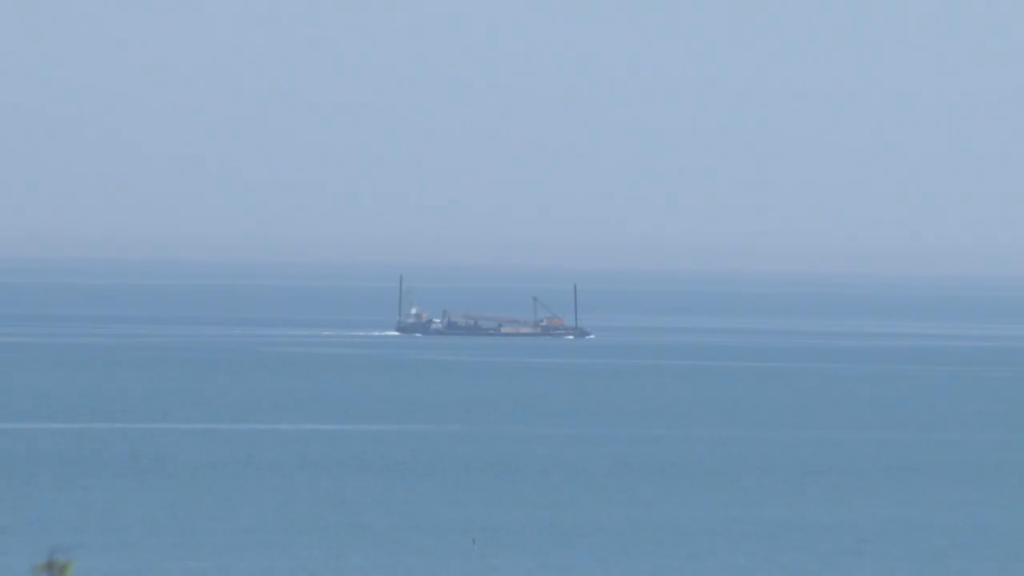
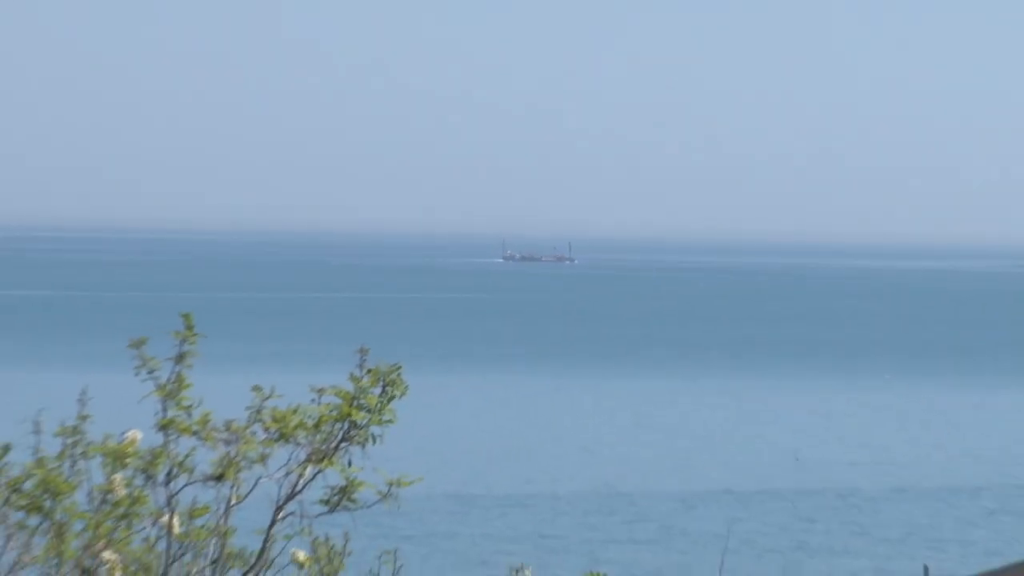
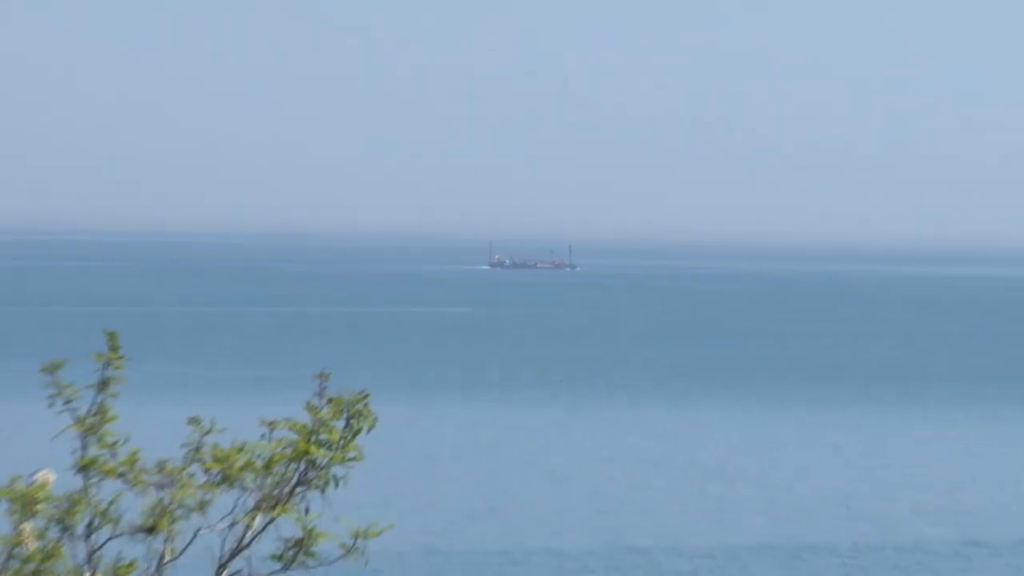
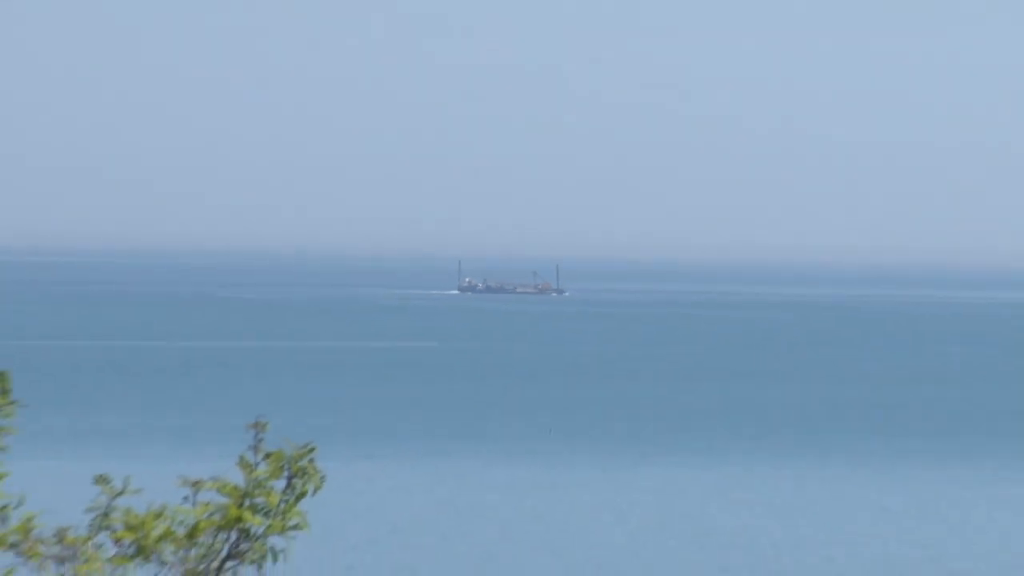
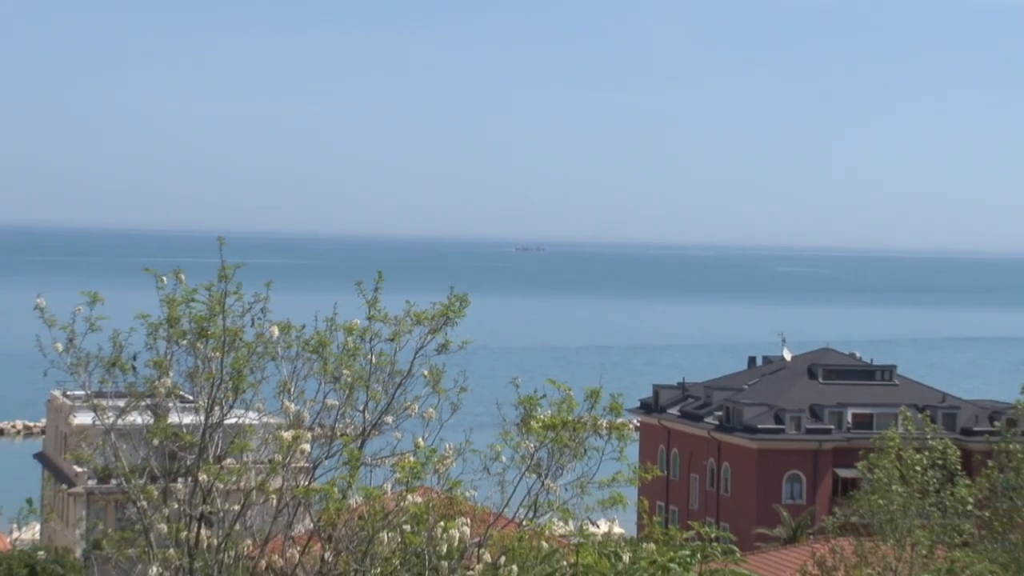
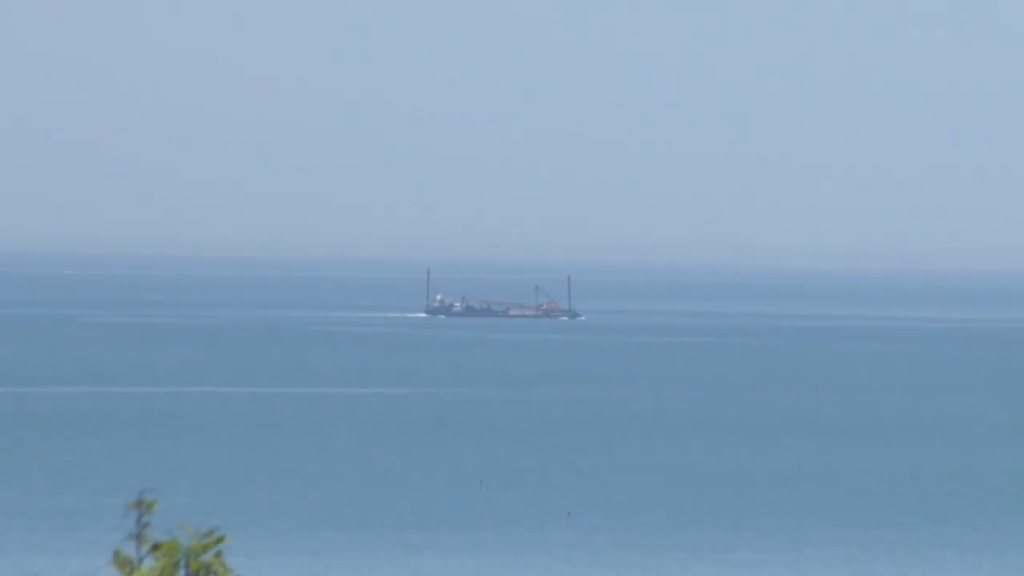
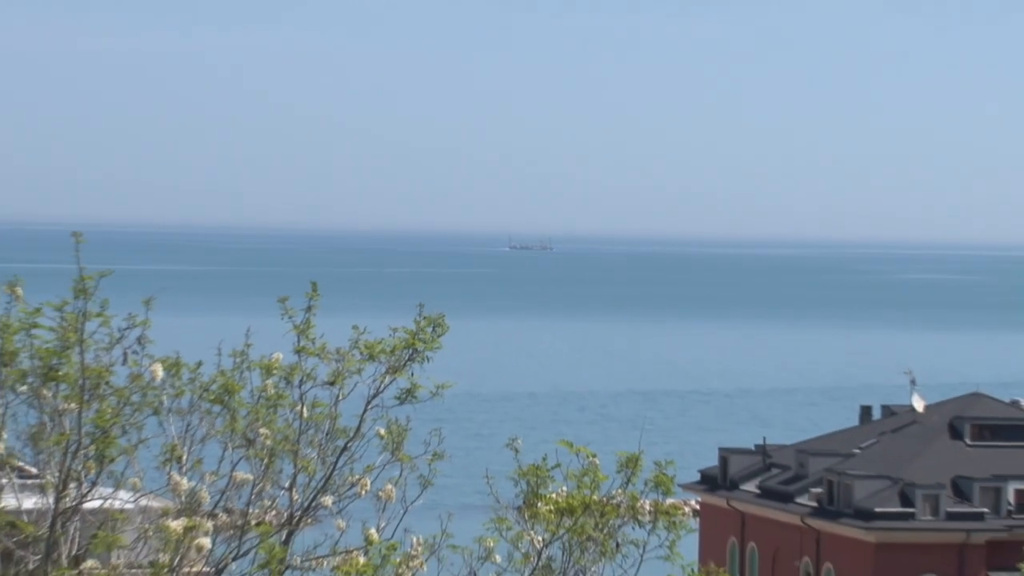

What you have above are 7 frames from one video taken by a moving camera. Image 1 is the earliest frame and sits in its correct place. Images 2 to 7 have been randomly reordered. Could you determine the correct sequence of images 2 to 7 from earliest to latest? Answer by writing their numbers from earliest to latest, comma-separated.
6, 4, 3, 2, 7, 5
